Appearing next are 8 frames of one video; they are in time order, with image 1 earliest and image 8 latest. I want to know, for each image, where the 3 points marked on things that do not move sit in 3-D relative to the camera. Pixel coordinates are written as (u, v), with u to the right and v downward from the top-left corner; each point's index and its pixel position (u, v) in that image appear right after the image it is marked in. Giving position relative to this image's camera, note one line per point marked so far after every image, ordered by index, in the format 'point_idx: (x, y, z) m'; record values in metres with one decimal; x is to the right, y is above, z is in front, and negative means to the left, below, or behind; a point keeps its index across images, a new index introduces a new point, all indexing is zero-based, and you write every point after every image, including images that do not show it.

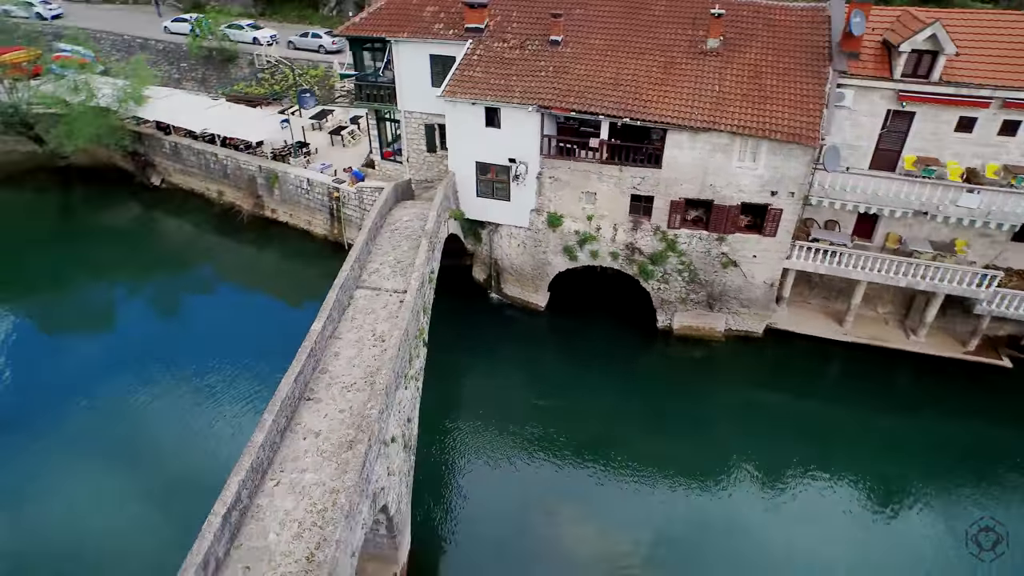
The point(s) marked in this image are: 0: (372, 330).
0: (-3.7, -1.0, +17.1) m
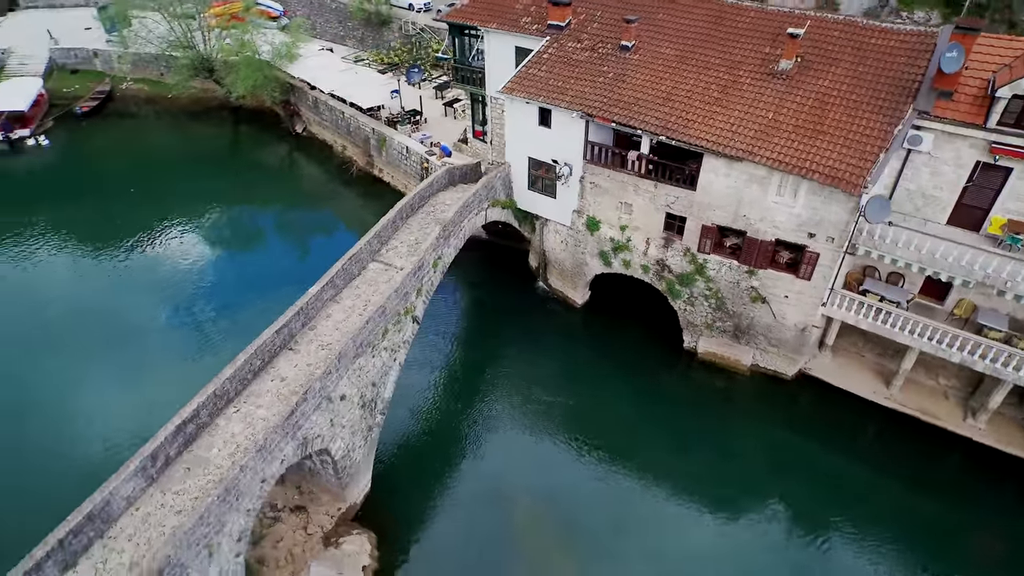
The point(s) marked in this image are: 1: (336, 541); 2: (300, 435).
0: (-4.5, -0.3, +19.6) m
1: (-5.5, -7.7, +18.9) m
2: (-5.5, -3.7, +16.2) m
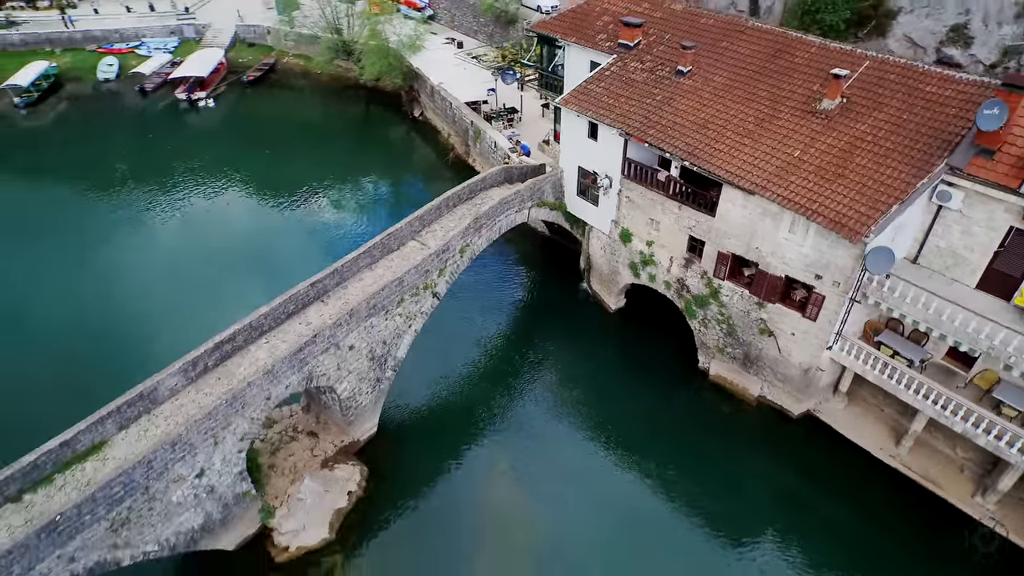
0: (-4.3, +0.7, +22.8) m
1: (-6.5, -6.4, +22.5) m
2: (-6.5, -2.6, +19.8) m
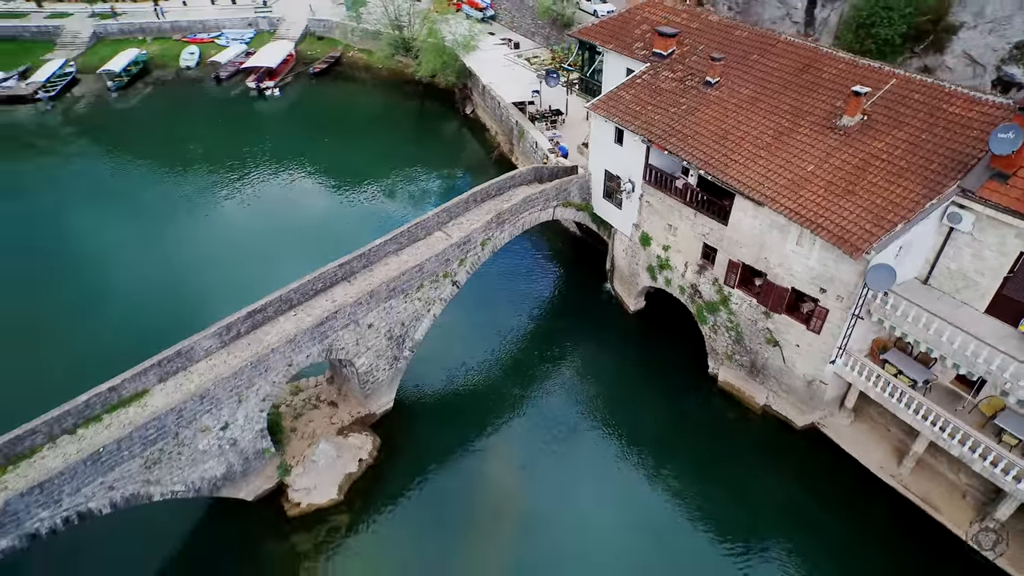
0: (-3.7, +1.2, +24.4) m
1: (-6.4, -5.7, +24.4) m
2: (-6.4, -1.8, +21.6) m
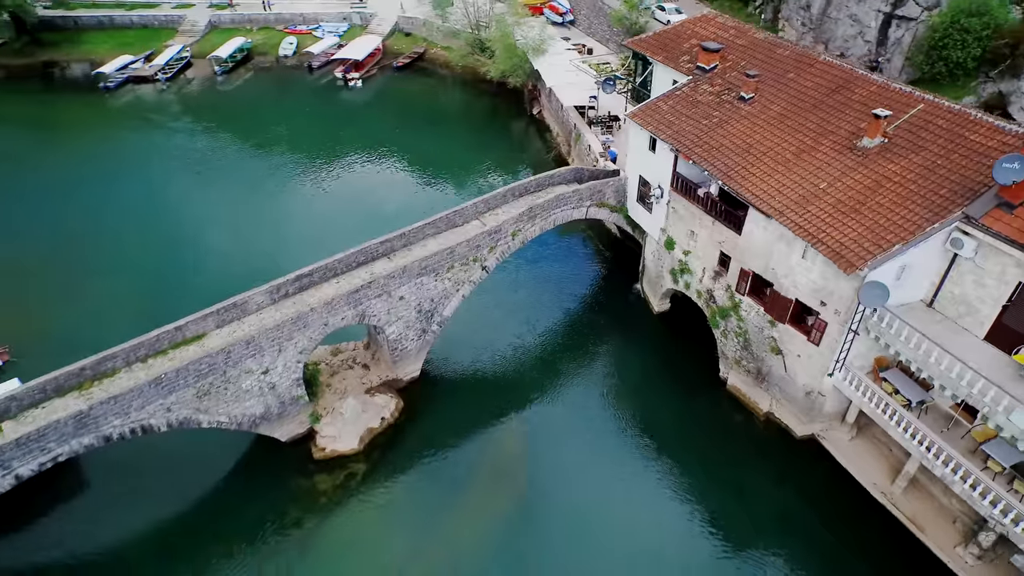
0: (-2.7, +2.0, +26.8) m
1: (-6.0, -4.7, +27.1) m
2: (-5.9, -0.8, +24.4) m
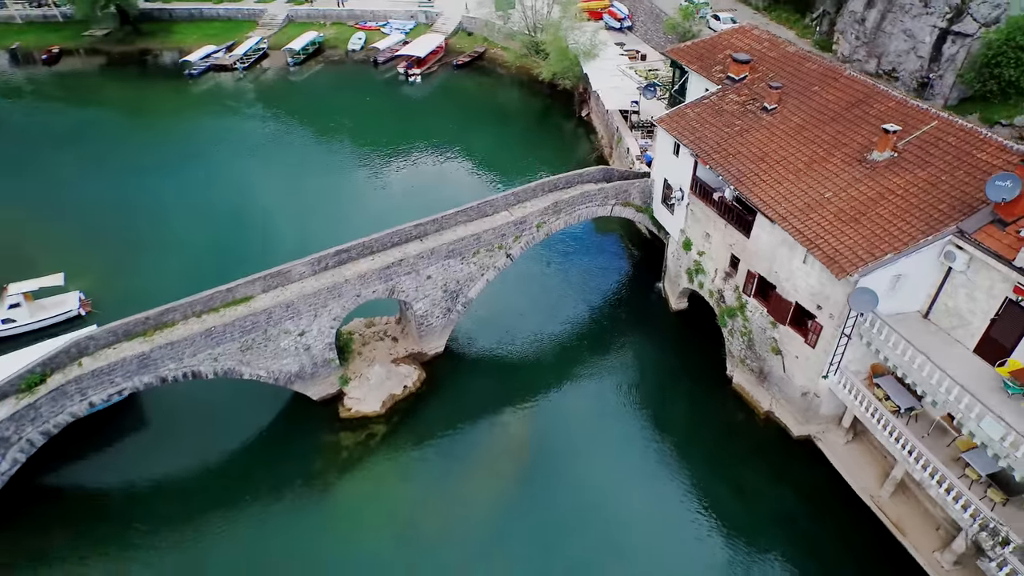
0: (-1.6, +2.8, +29.0) m
1: (-5.3, -3.7, +29.6) m
2: (-5.2, +0.2, +26.8) m
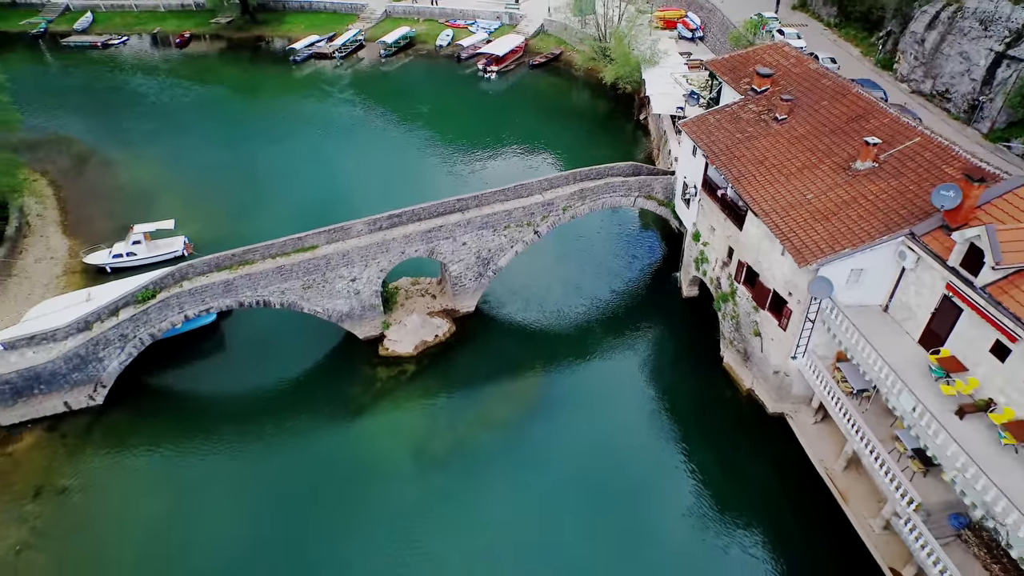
0: (-0.1, +4.4, +33.5) m
1: (-4.3, -1.7, +34.6) m
2: (-4.2, +2.2, +31.8) m
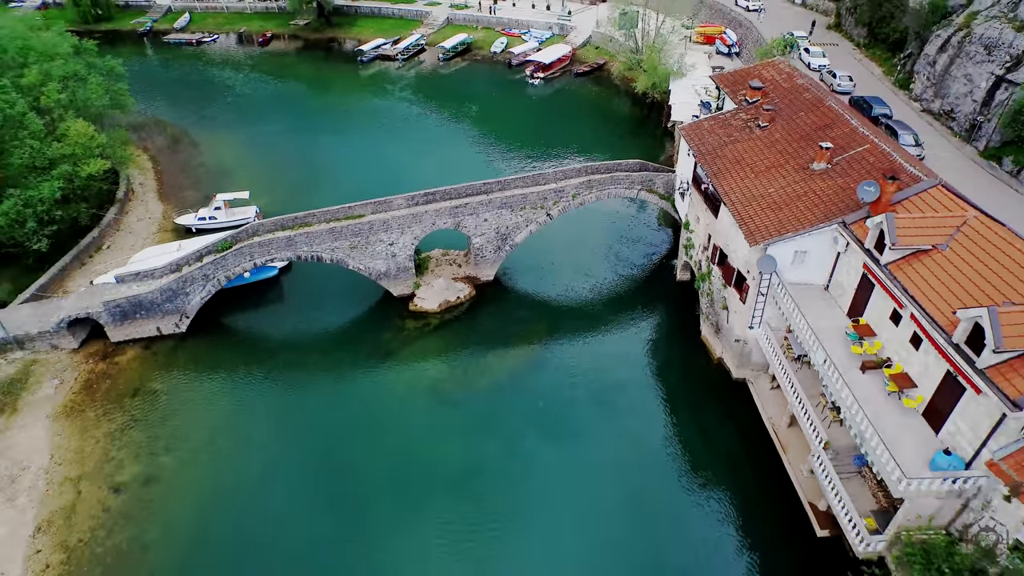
0: (+1.0, +6.0, +39.2) m
1: (-3.5, +0.2, +40.6) m
2: (-3.4, +4.1, +37.9) m
